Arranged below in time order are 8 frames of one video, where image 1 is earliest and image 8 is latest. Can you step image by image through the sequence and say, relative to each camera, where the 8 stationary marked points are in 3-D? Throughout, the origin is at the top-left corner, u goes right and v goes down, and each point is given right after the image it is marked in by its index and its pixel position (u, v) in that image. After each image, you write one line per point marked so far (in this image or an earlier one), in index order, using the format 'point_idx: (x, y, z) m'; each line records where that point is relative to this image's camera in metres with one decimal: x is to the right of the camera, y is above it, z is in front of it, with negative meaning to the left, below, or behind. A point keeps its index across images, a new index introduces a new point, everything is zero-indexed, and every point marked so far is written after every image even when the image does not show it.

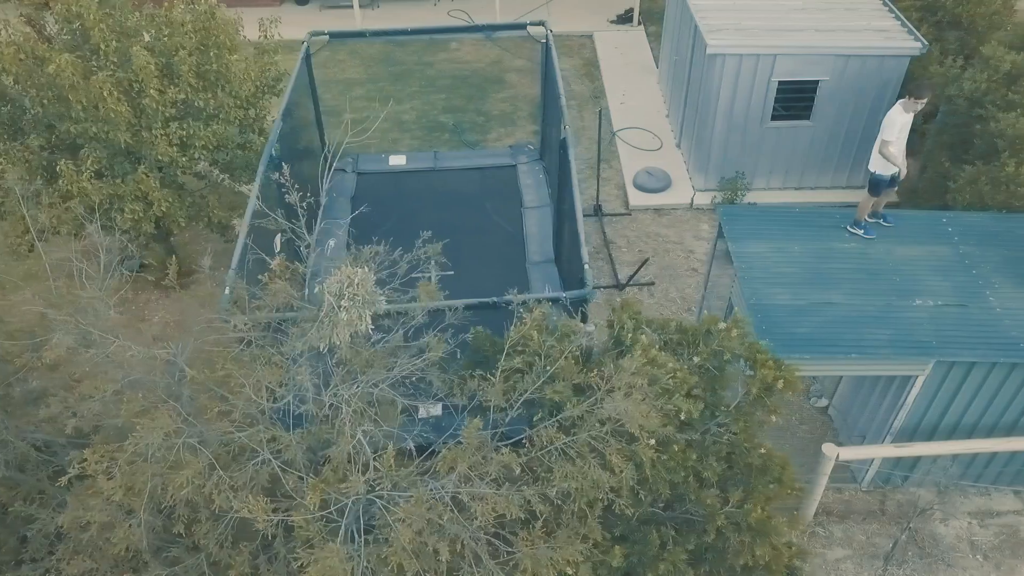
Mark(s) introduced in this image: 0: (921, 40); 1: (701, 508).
0: (+3.8, +2.3, +8.7) m
1: (+0.9, -1.1, +4.6) m
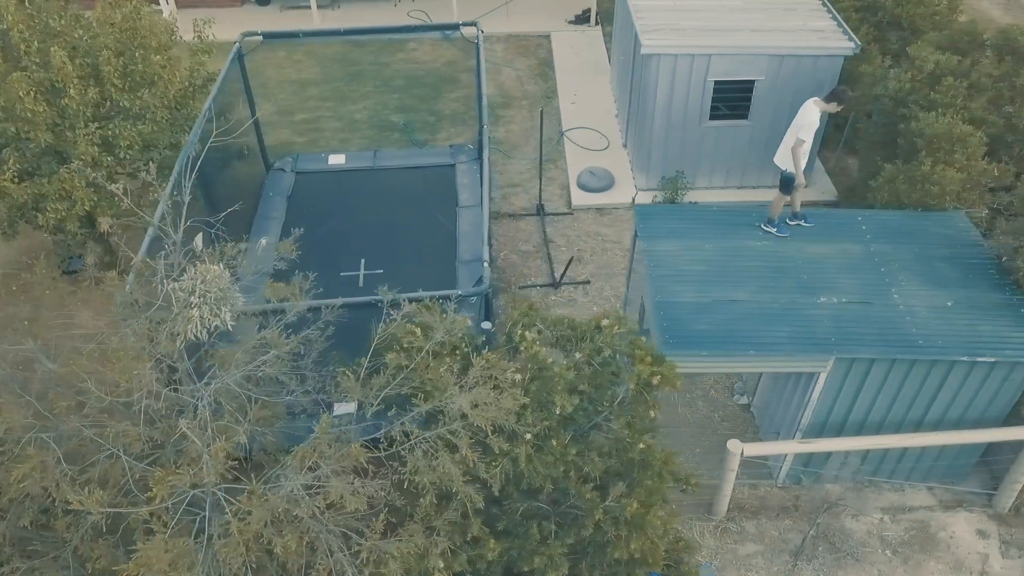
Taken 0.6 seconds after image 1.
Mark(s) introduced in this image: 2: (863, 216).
0: (+3.2, +2.3, +8.7) m
1: (+0.3, -1.1, +4.6) m
2: (+2.6, +0.5, +6.9) m
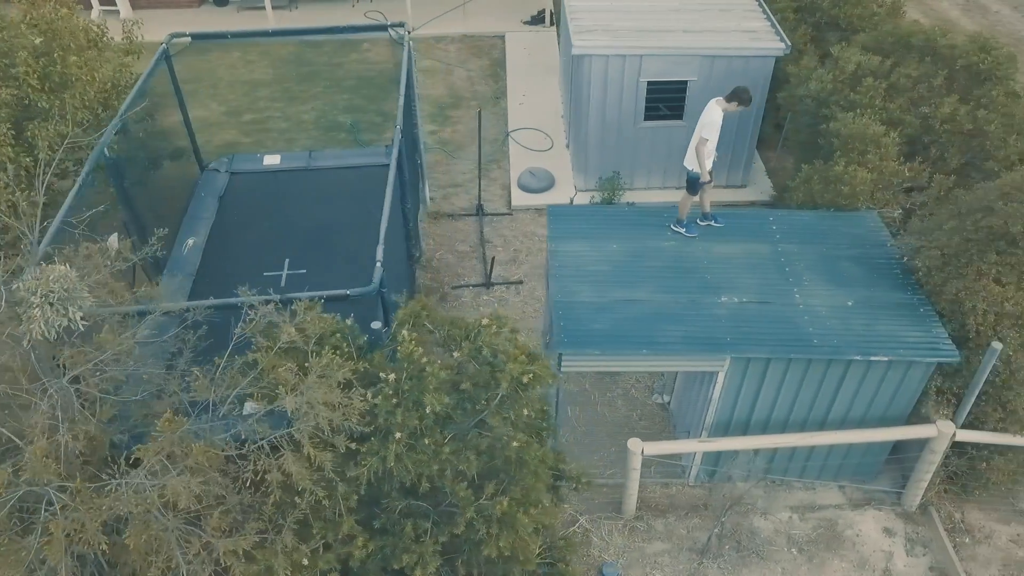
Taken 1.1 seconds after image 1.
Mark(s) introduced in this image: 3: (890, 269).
0: (+2.6, +2.3, +8.8) m
1: (-0.3, -1.1, +4.7) m
2: (+1.9, +0.5, +6.9) m
3: (+2.6, +0.1, +6.3) m
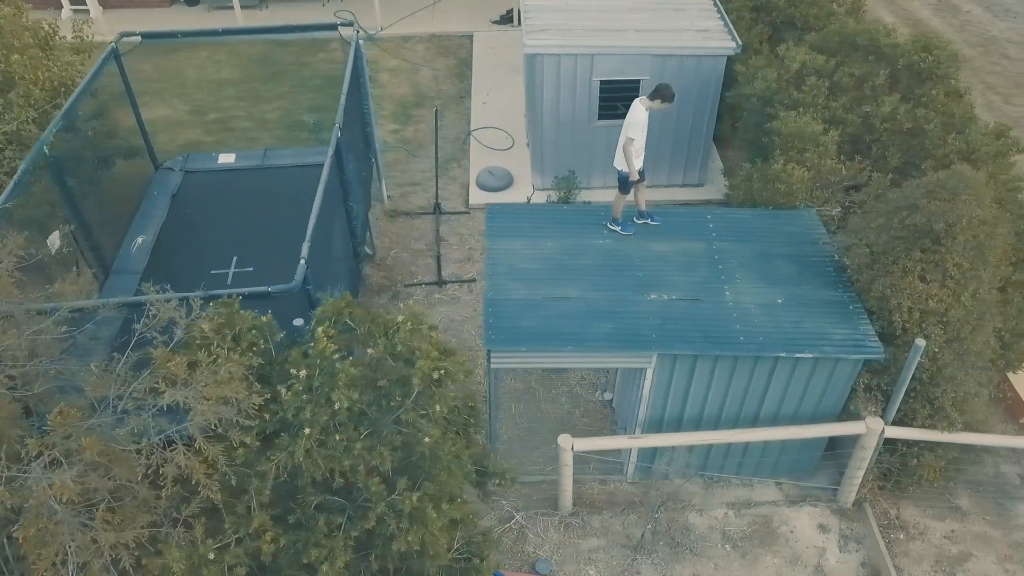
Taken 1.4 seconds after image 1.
0: (+2.1, +2.3, +8.8) m
1: (-0.7, -1.0, +4.7) m
2: (+1.5, +0.5, +6.9) m
3: (+2.1, +0.1, +6.4) m
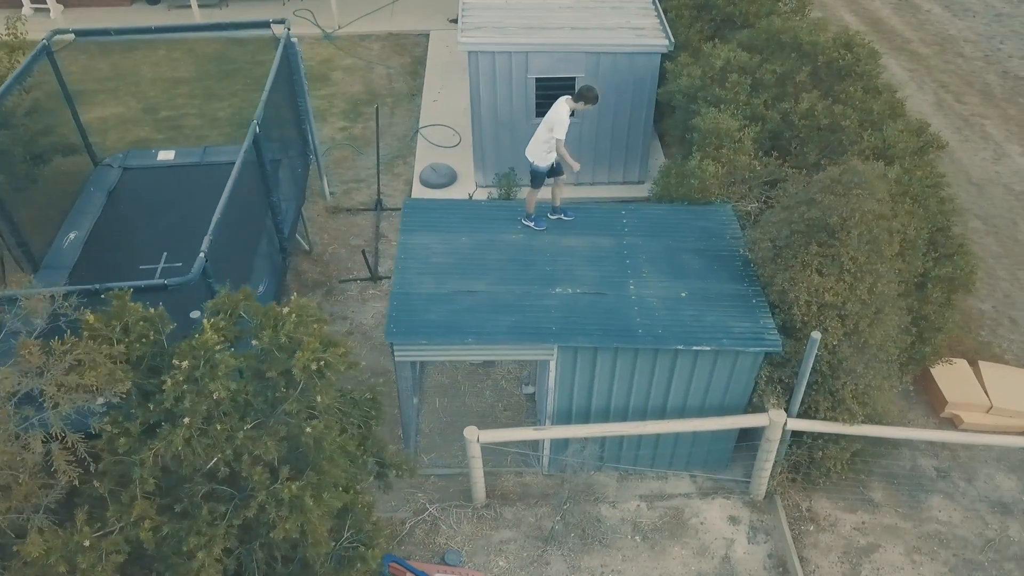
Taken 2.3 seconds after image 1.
0: (+1.5, +2.4, +8.9) m
1: (-1.3, -1.0, +4.8) m
2: (+0.9, +0.6, +7.0) m
3: (+1.5, +0.2, +6.4) m
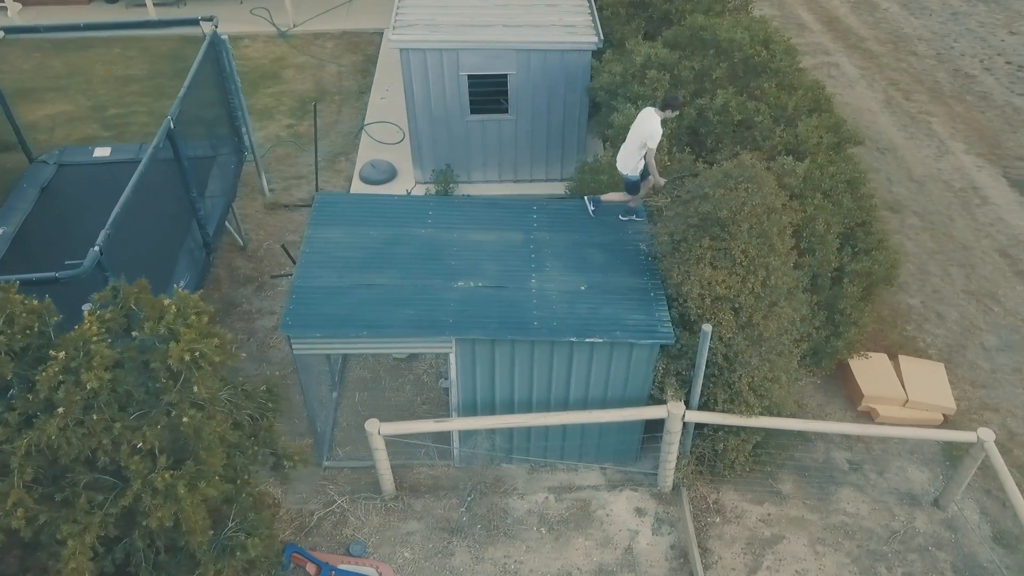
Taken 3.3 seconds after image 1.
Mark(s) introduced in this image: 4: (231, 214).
0: (+0.8, +2.4, +9.0) m
1: (-2.0, -1.0, +4.8) m
2: (+0.2, +0.6, +7.1) m
3: (+0.9, +0.2, +6.5) m
4: (-2.7, +0.7, +9.0) m
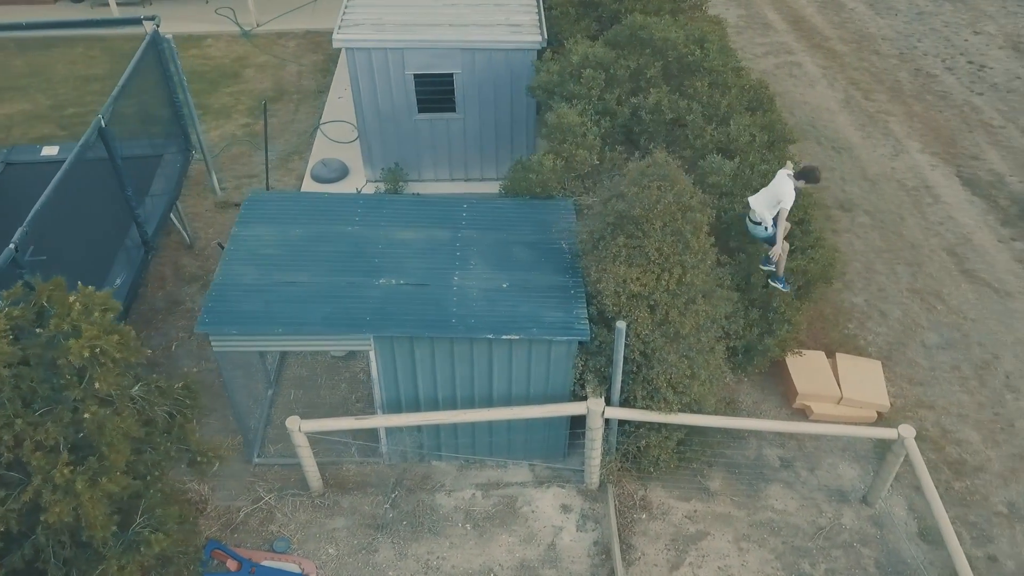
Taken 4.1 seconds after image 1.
0: (+0.3, +2.4, +9.0) m
1: (-2.5, -0.9, +4.9) m
2: (-0.3, +0.6, +7.1) m
3: (+0.3, +0.2, +6.5) m
4: (-3.2, +0.7, +9.0) m
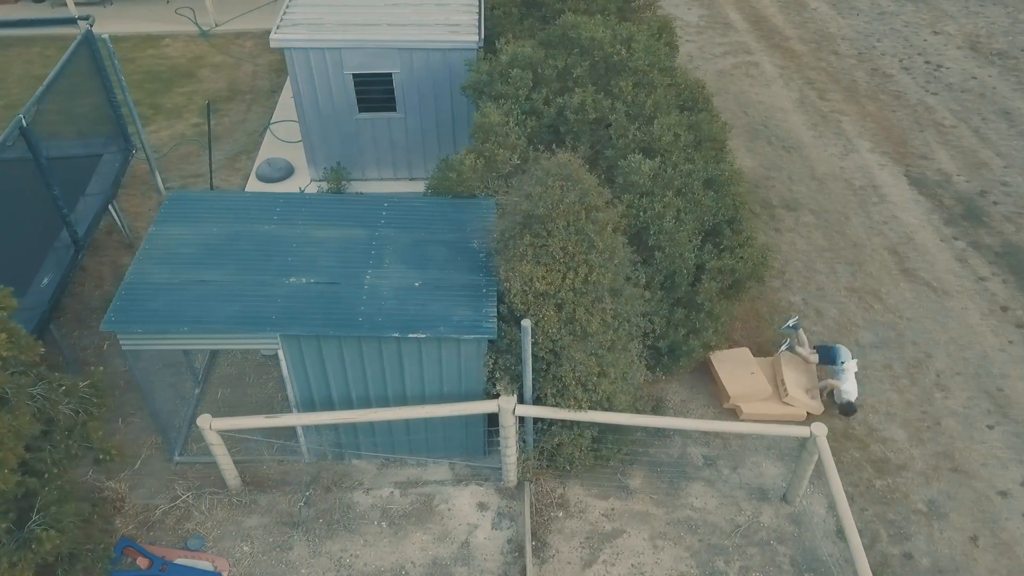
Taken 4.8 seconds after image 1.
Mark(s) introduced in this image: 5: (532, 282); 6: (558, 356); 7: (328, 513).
0: (-0.3, +2.5, +9.0) m
1: (-3.1, -0.9, +4.9) m
2: (-0.9, +0.7, +7.1) m
3: (-0.3, +0.3, +6.6) m
4: (-3.9, +0.7, +9.0) m
5: (+0.1, 0.0, +6.0) m
6: (+0.3, -0.4, +6.1) m
7: (-1.3, -1.6, +6.7) m
